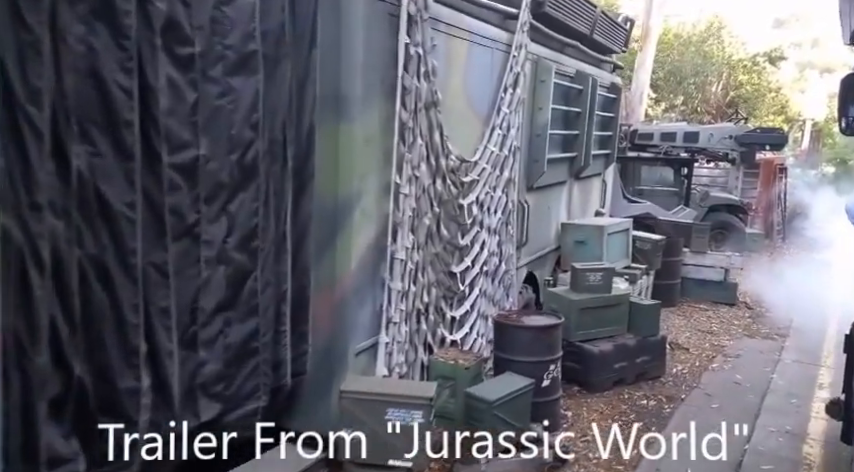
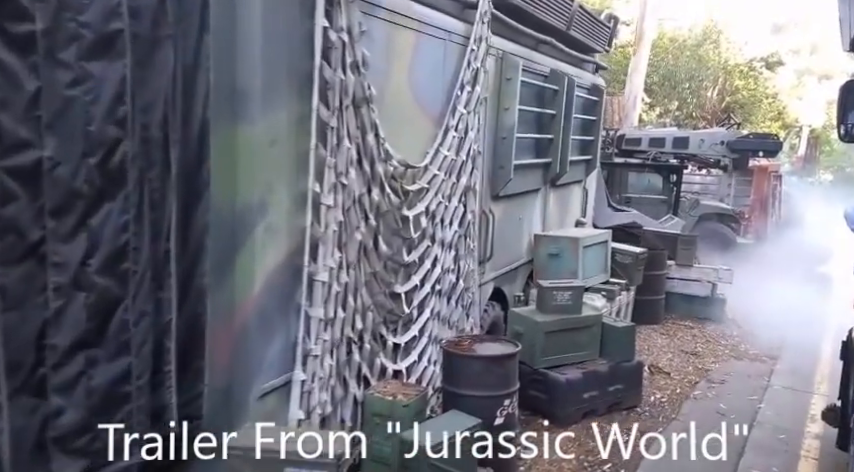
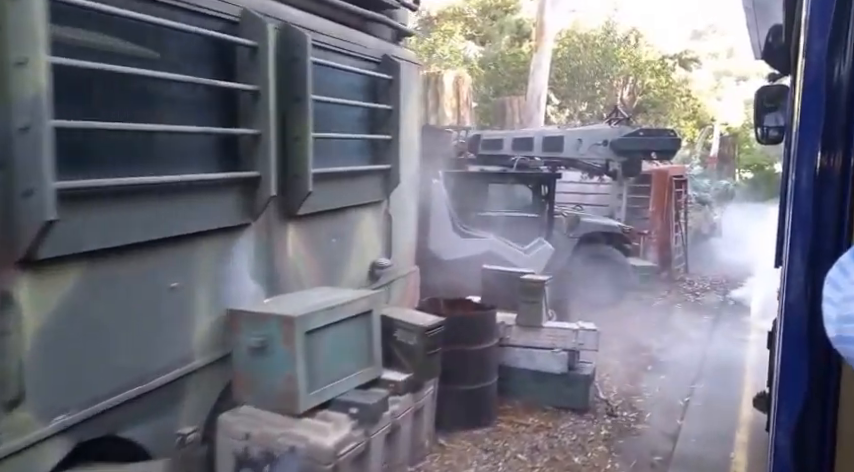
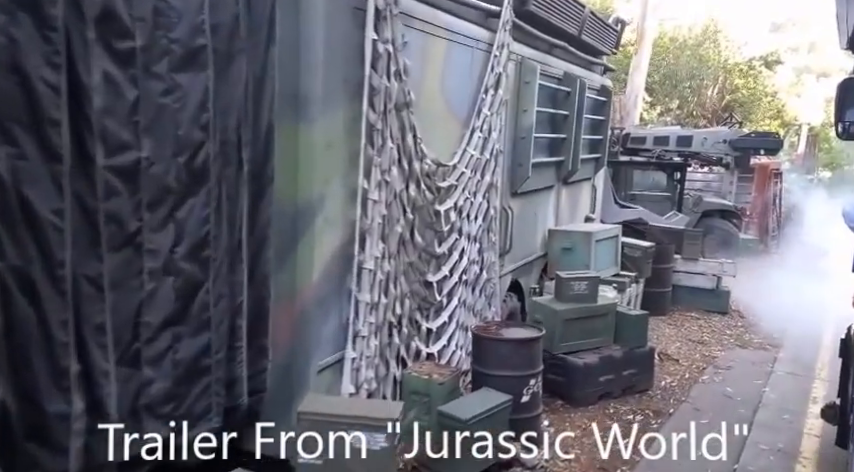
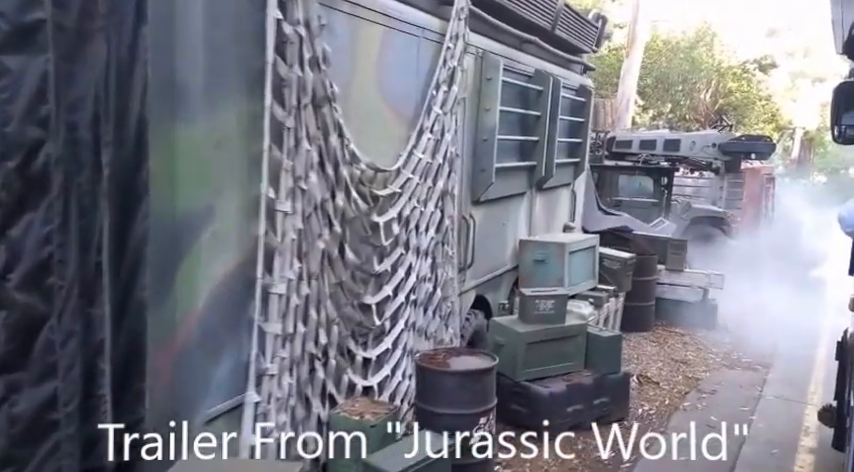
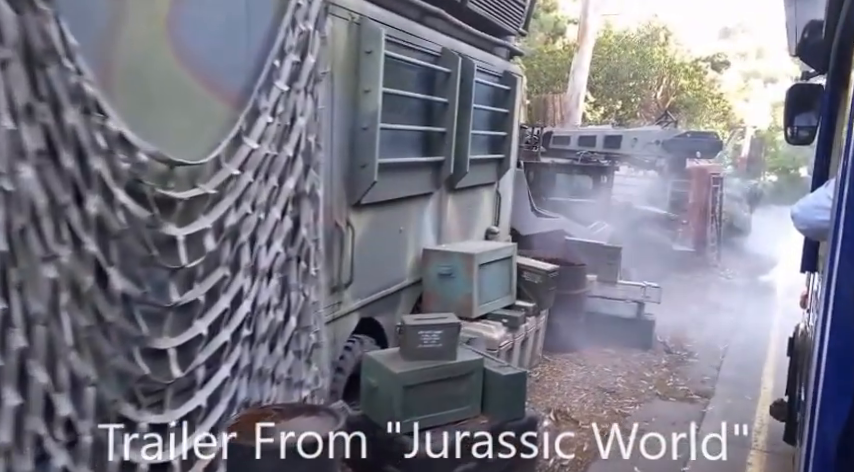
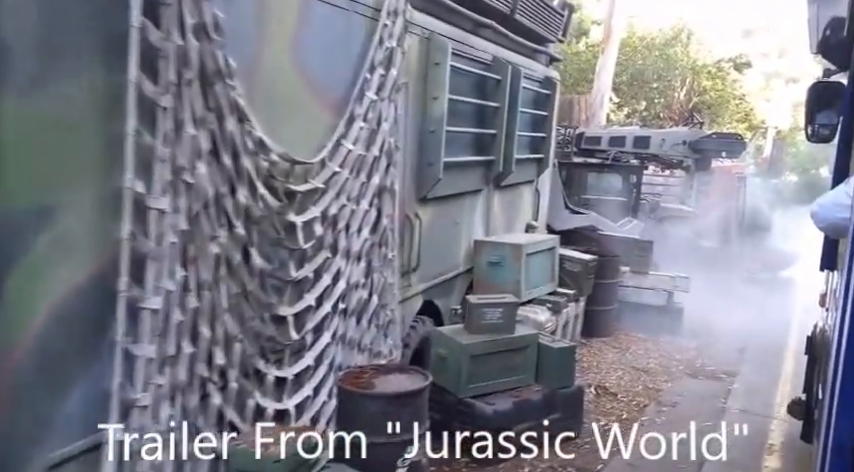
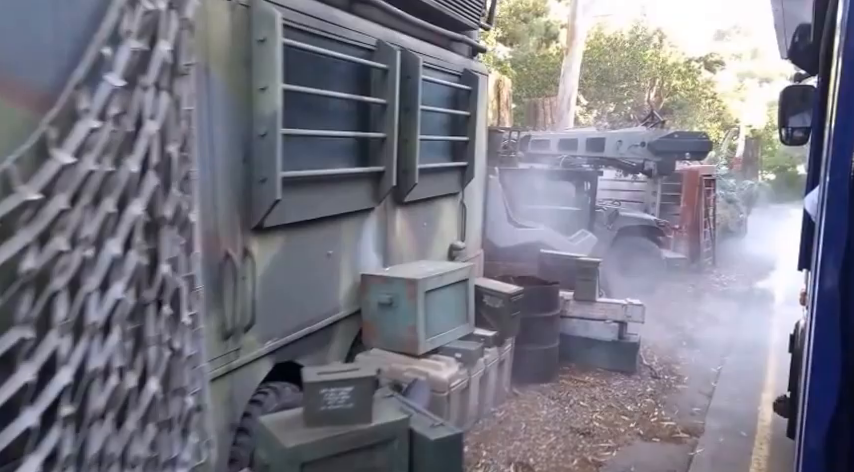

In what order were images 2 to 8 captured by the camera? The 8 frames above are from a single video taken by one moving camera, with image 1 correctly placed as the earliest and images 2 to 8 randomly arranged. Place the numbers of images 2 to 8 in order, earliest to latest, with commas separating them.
4, 2, 5, 7, 6, 8, 3
